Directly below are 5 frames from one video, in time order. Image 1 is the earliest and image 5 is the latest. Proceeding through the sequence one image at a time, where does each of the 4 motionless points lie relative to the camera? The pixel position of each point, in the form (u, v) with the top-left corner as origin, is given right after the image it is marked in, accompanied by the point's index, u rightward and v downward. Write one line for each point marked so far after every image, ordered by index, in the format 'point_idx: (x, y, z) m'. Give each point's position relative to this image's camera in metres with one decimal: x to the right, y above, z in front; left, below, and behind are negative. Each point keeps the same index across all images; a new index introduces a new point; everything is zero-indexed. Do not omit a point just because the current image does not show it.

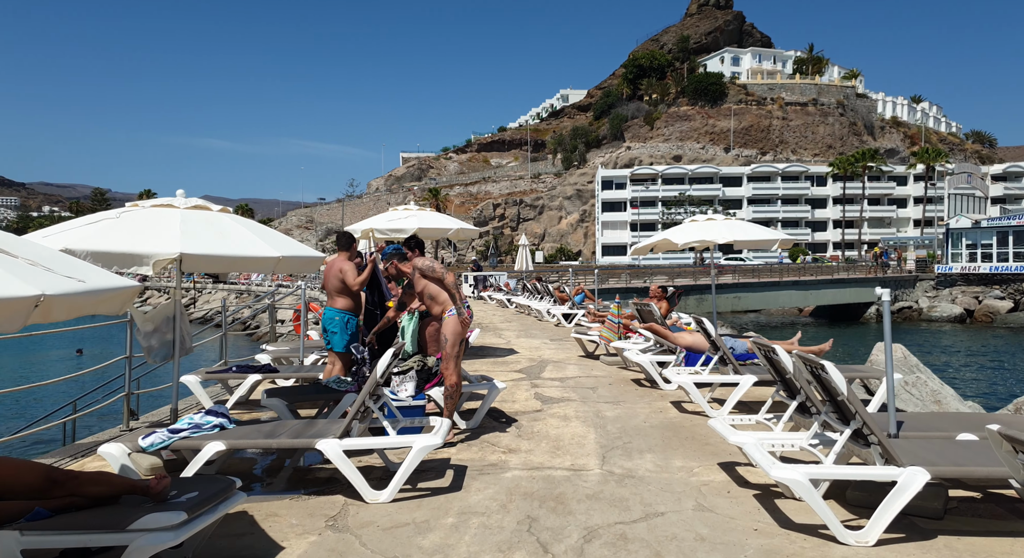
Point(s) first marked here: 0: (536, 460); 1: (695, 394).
0: (+0.2, -1.6, +5.5) m
1: (+2.1, -1.3, +6.9) m
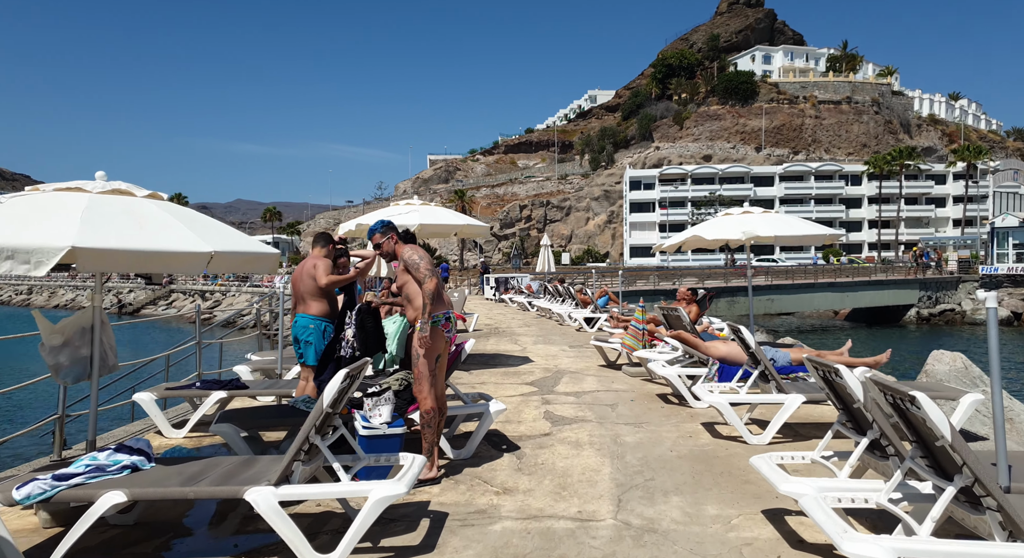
0: (+0.2, -1.7, +4.5) m
1: (+2.1, -1.3, +5.8) m
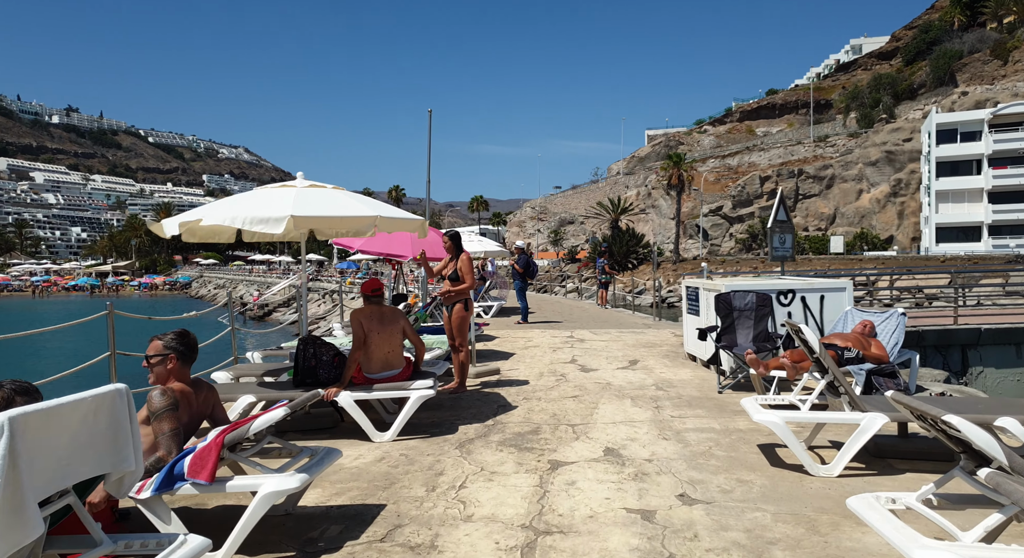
0: (-0.1, -1.6, +1.7) m
1: (+2.0, -1.3, +2.8) m
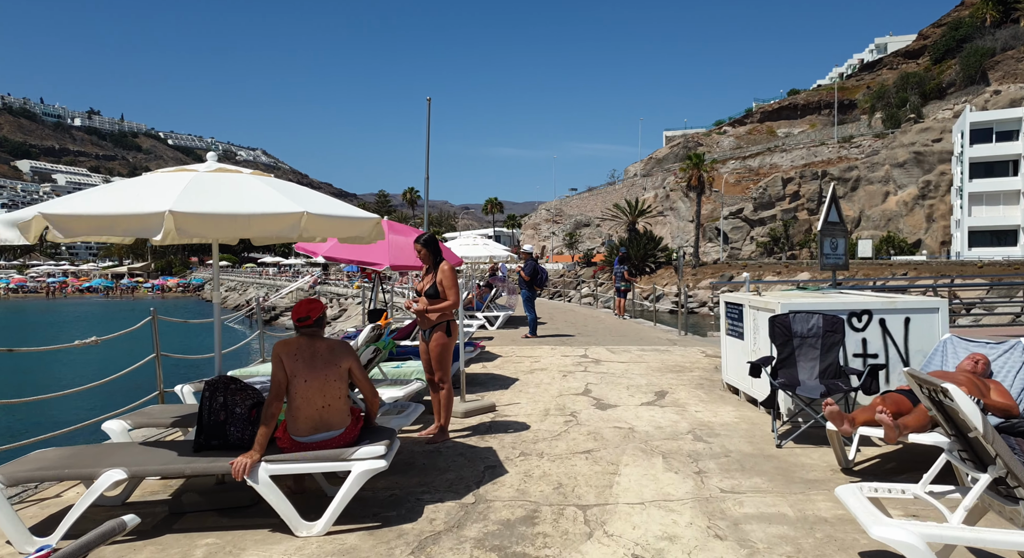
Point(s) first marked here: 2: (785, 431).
0: (-0.3, -1.7, +0.4) m
1: (+1.9, -1.4, +1.5) m
2: (+2.0, -1.1, +4.4) m
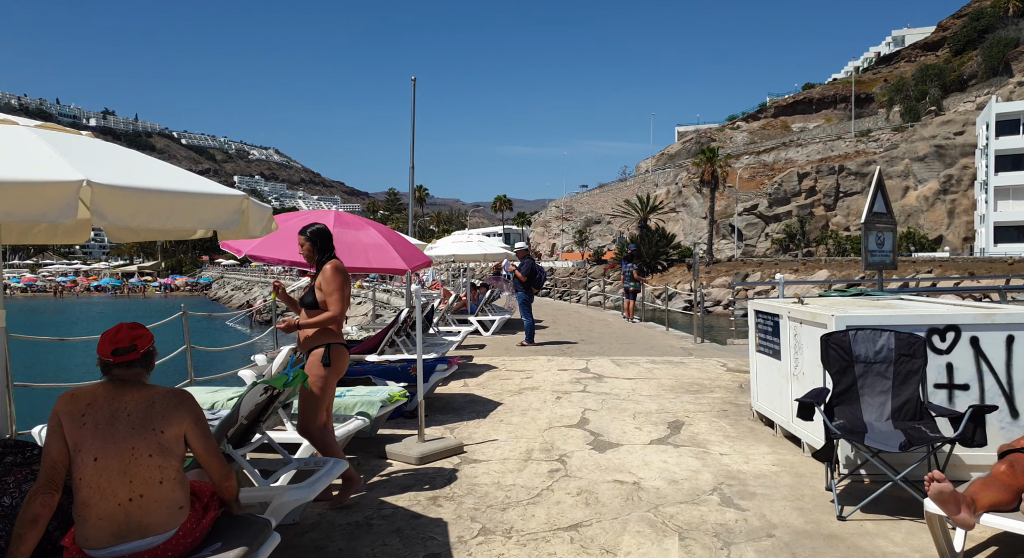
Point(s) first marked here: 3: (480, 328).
0: (-0.5, -1.7, -0.7) m
1: (+1.6, -1.5, +0.3) m
2: (+1.8, -1.1, +3.2) m
3: (-0.6, -0.9, +10.9) m
